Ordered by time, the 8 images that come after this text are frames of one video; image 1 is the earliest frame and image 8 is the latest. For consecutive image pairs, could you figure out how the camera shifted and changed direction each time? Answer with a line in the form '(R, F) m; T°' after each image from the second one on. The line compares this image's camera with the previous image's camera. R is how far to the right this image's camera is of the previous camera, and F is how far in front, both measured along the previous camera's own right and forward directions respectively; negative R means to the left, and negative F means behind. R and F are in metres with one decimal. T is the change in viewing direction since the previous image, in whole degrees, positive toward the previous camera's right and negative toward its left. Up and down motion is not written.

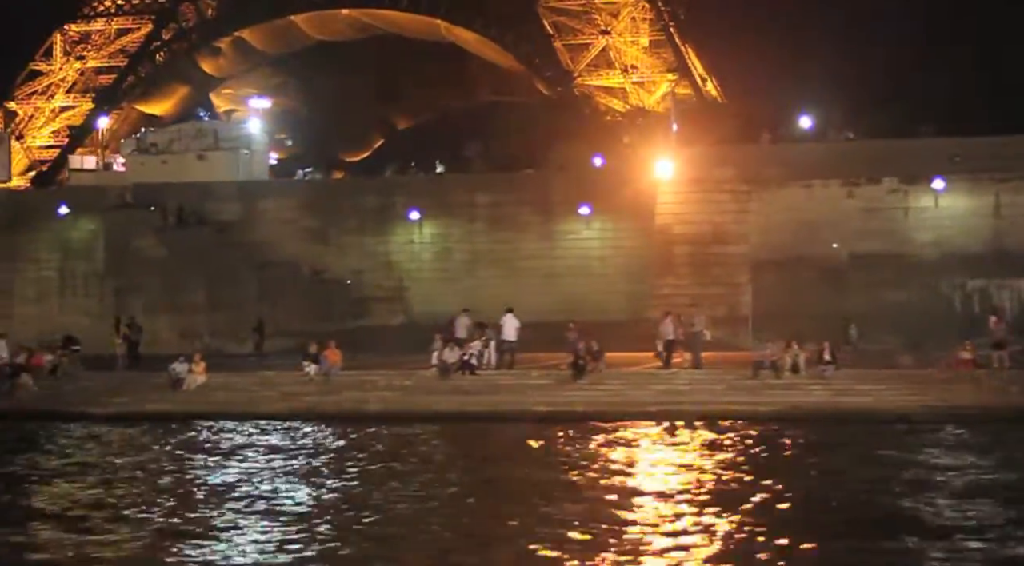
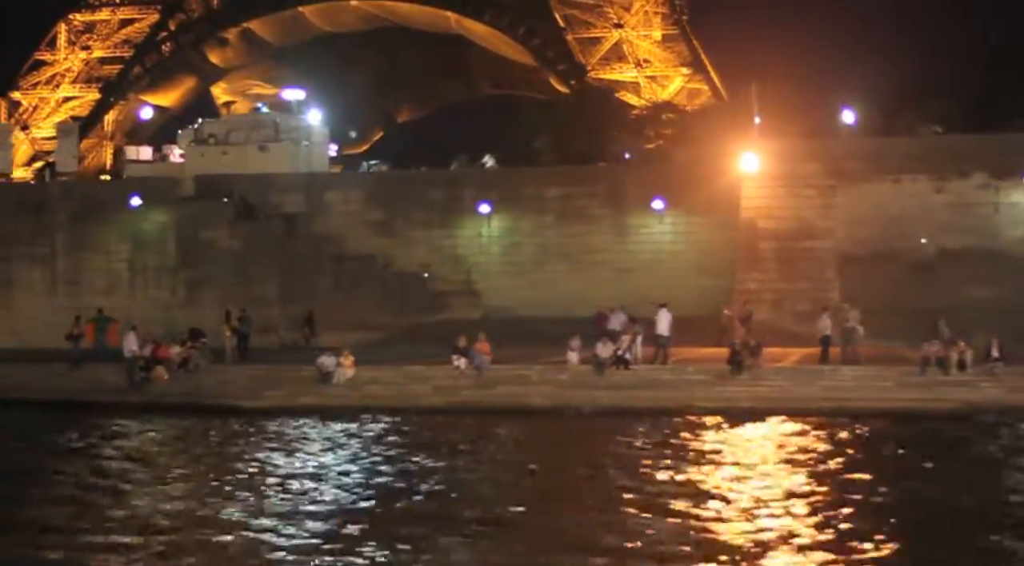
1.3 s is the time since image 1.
(-1.9, +0.2) m; 0°
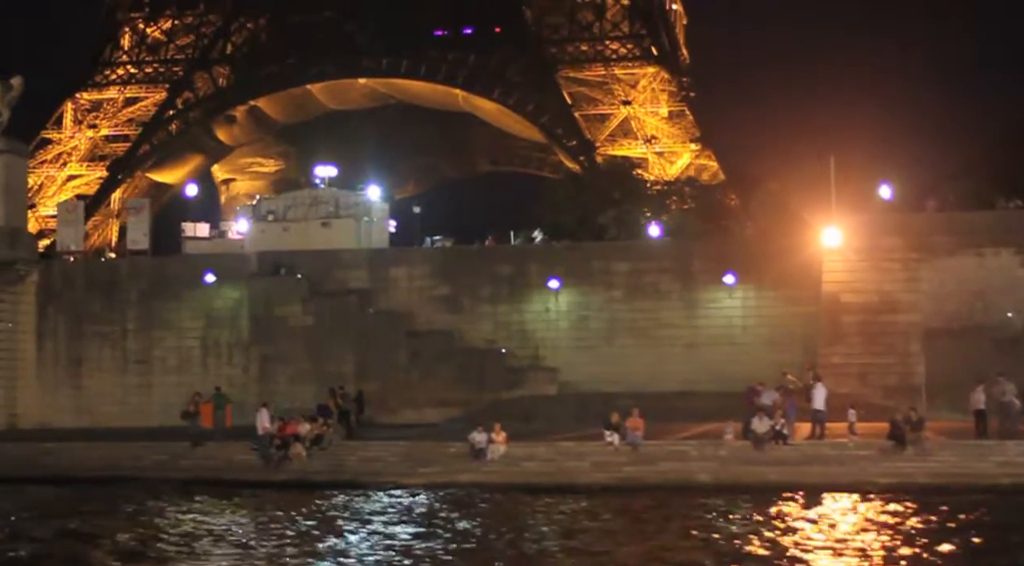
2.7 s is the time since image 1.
(-2.0, +0.1) m; +1°
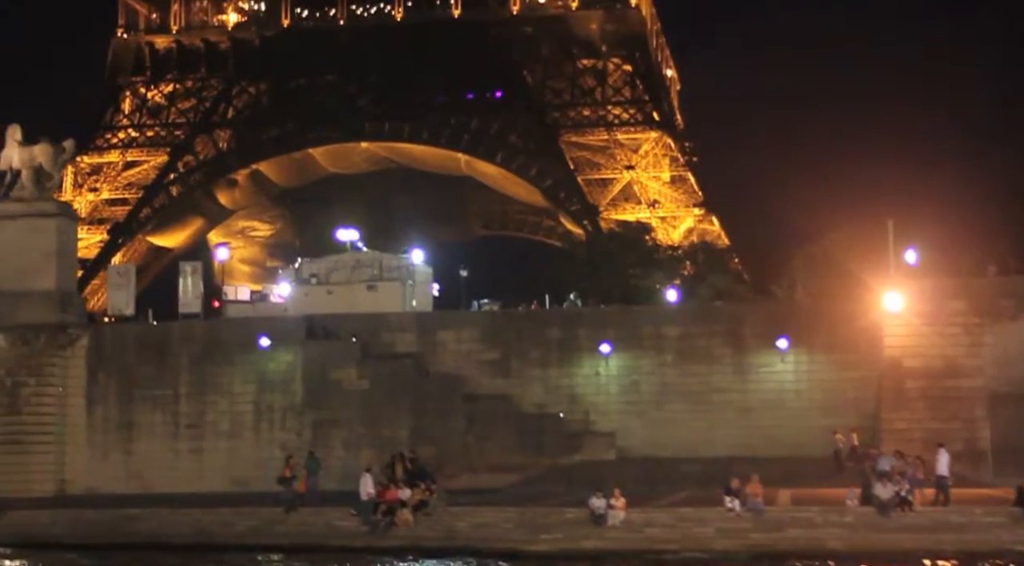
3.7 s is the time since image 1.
(-1.6, +0.1) m; +1°
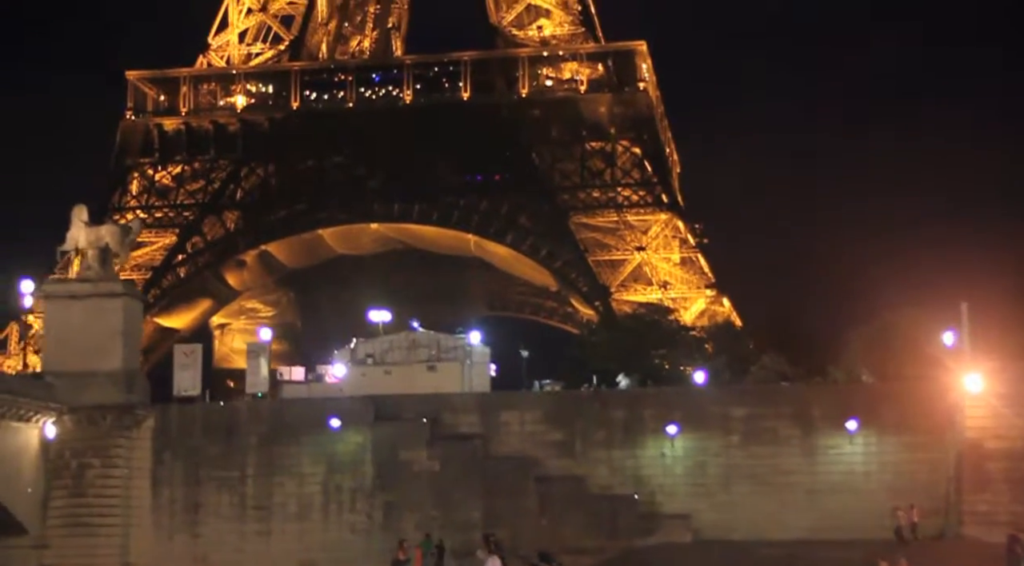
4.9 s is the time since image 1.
(-1.8, +0.1) m; 0°
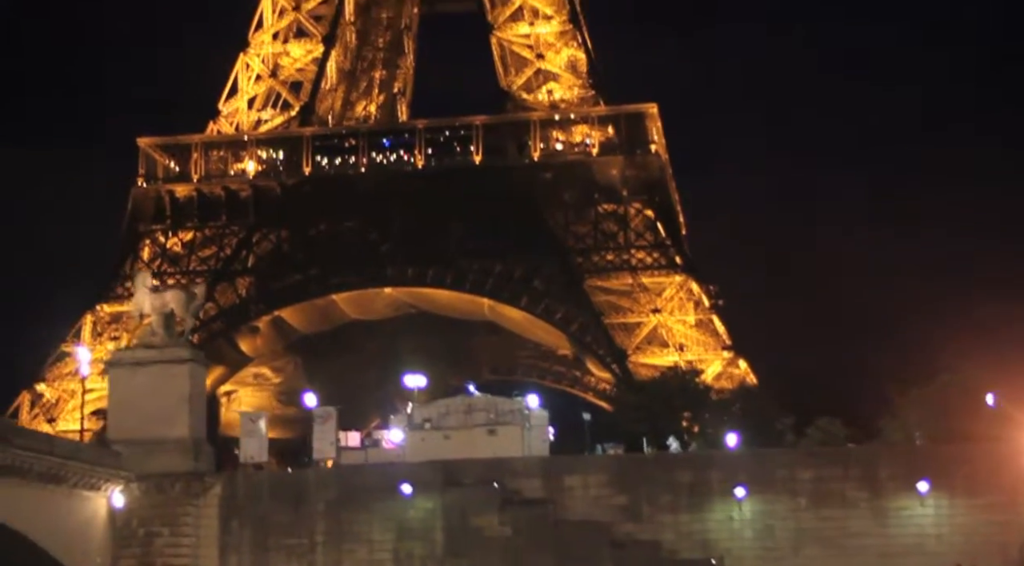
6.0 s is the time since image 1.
(-1.6, +0.1) m; 0°
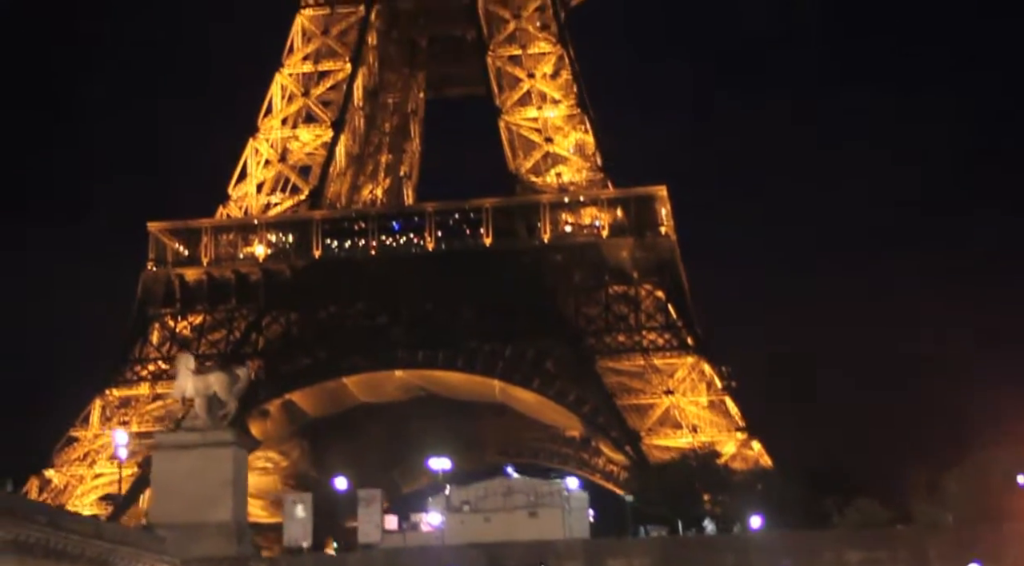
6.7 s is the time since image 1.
(-1.0, +0.1) m; 0°
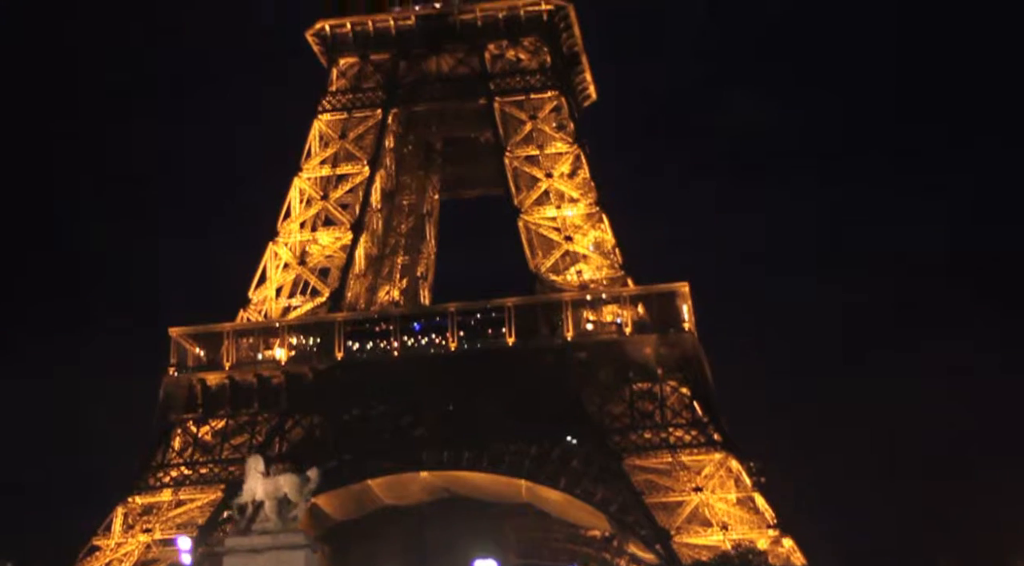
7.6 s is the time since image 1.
(-1.4, 0.0) m; 0°
